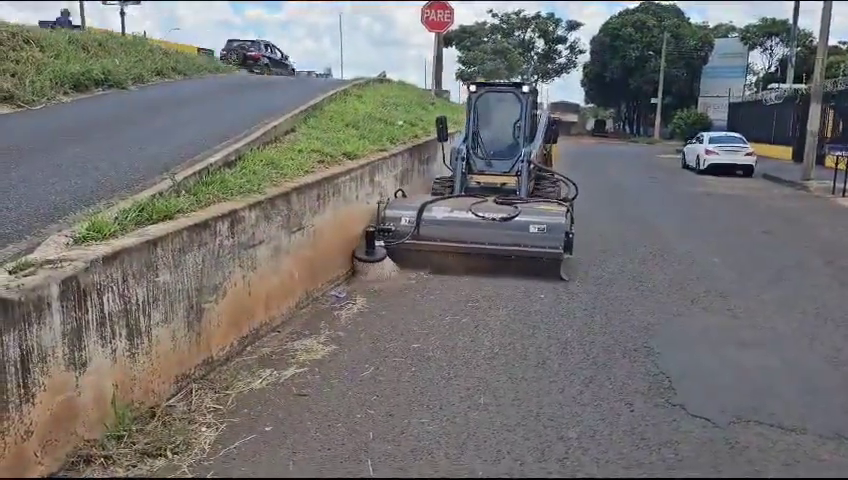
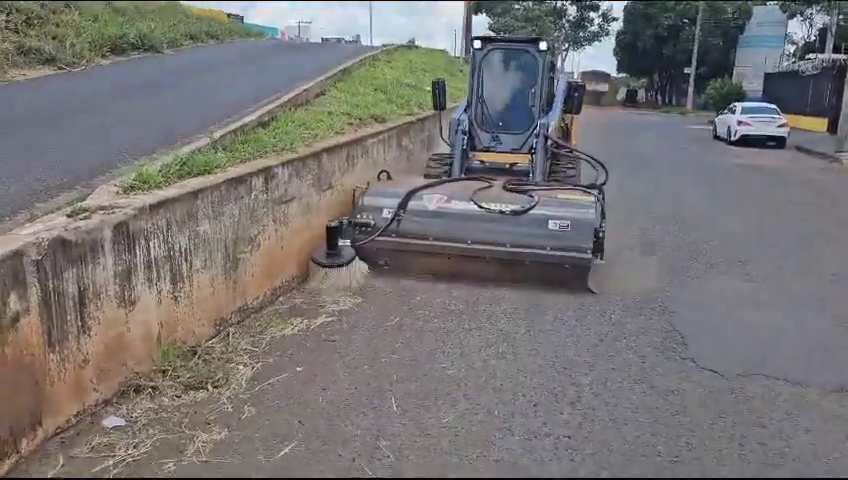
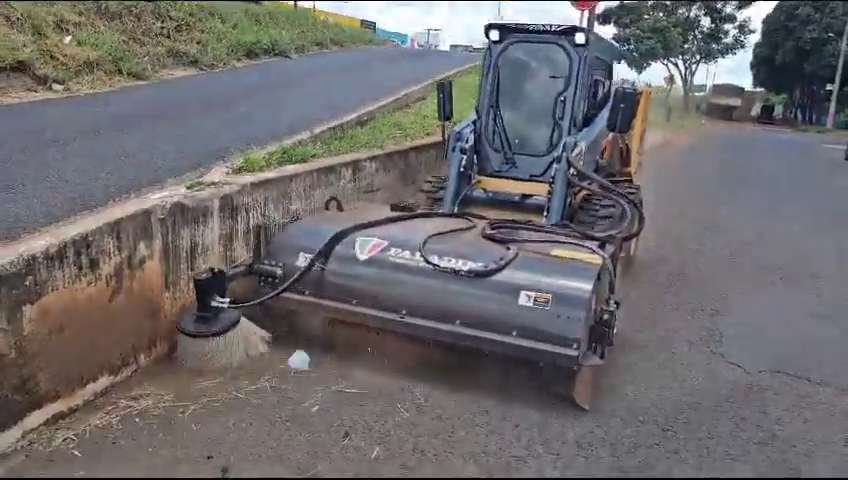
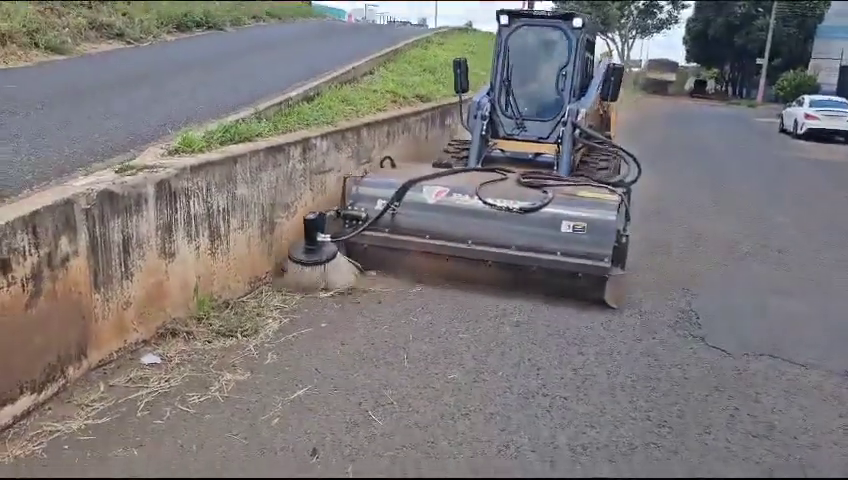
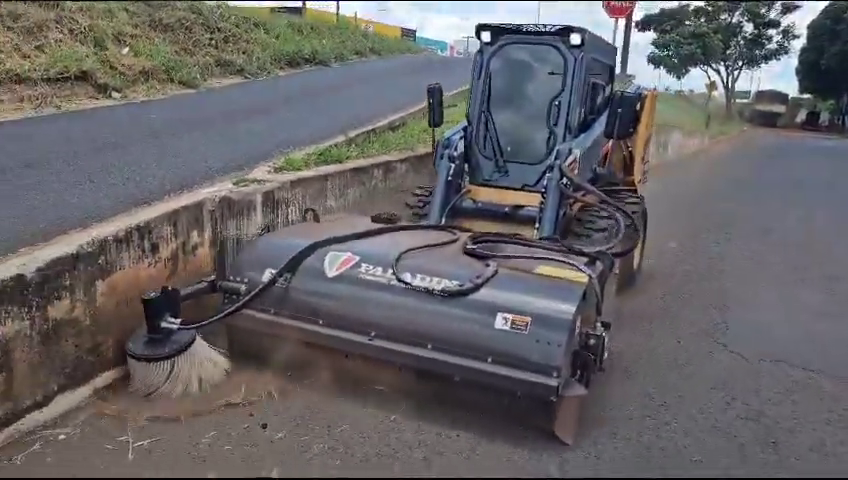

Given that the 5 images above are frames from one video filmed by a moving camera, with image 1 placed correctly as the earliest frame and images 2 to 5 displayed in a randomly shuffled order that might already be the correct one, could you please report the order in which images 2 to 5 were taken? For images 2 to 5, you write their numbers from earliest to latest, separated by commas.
2, 4, 3, 5
